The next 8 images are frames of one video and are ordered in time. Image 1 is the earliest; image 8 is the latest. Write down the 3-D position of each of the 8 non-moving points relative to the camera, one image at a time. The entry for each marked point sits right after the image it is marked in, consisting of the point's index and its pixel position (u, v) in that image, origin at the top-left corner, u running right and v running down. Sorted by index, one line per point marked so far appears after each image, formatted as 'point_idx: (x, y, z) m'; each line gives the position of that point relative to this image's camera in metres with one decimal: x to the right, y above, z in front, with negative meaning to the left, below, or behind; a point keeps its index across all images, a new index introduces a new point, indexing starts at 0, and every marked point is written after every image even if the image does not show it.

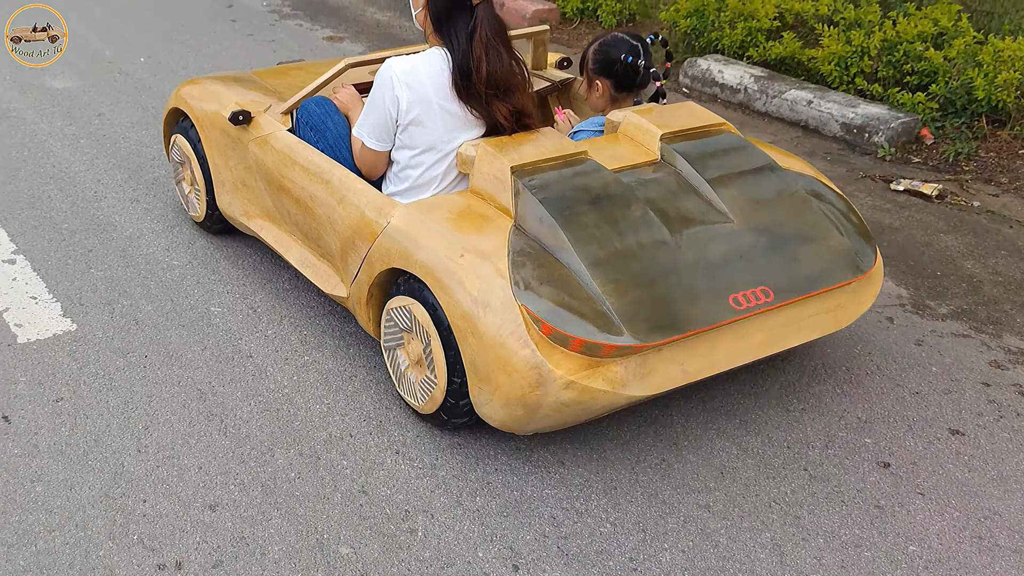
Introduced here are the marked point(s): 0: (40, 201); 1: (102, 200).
0: (-1.5, +0.3, +3.3) m
1: (-1.3, +0.3, +3.4) m
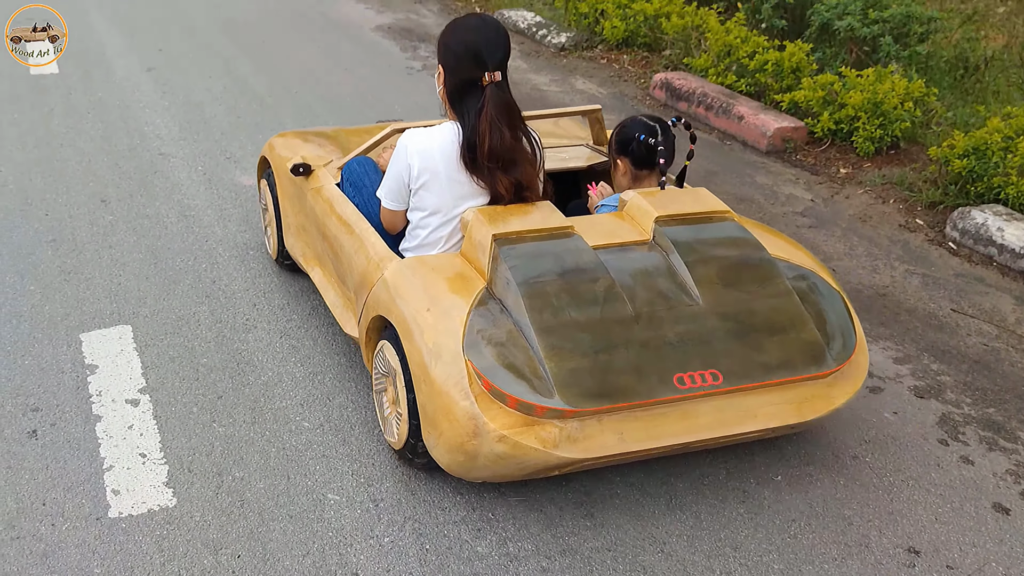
0: (-0.9, -0.1, +3.0) m
1: (-0.8, -0.1, +3.0) m
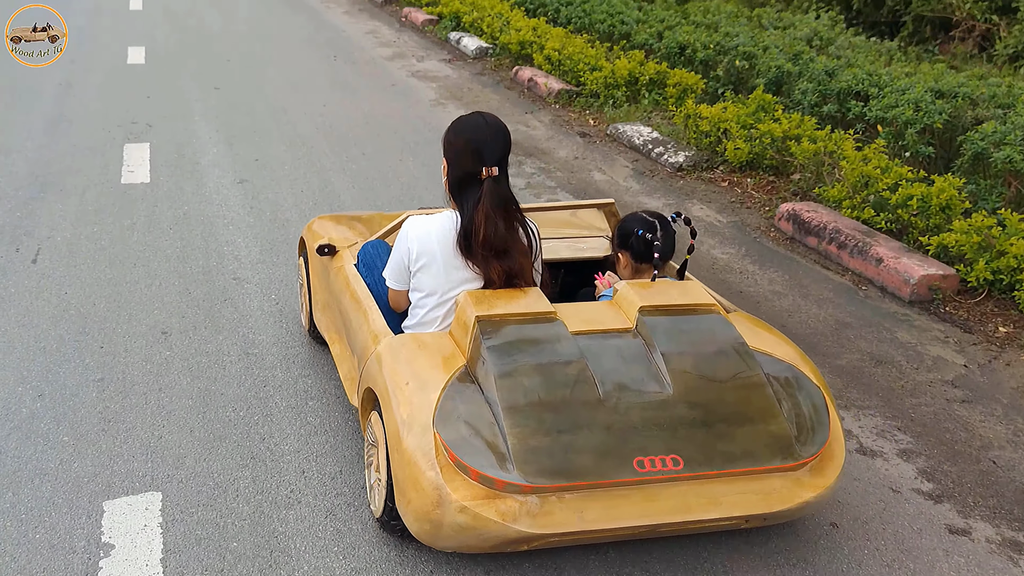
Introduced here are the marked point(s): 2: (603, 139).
0: (-0.7, -0.5, +2.7) m
1: (-0.5, -0.5, +2.6) m
2: (+0.5, +0.9, +6.1) m
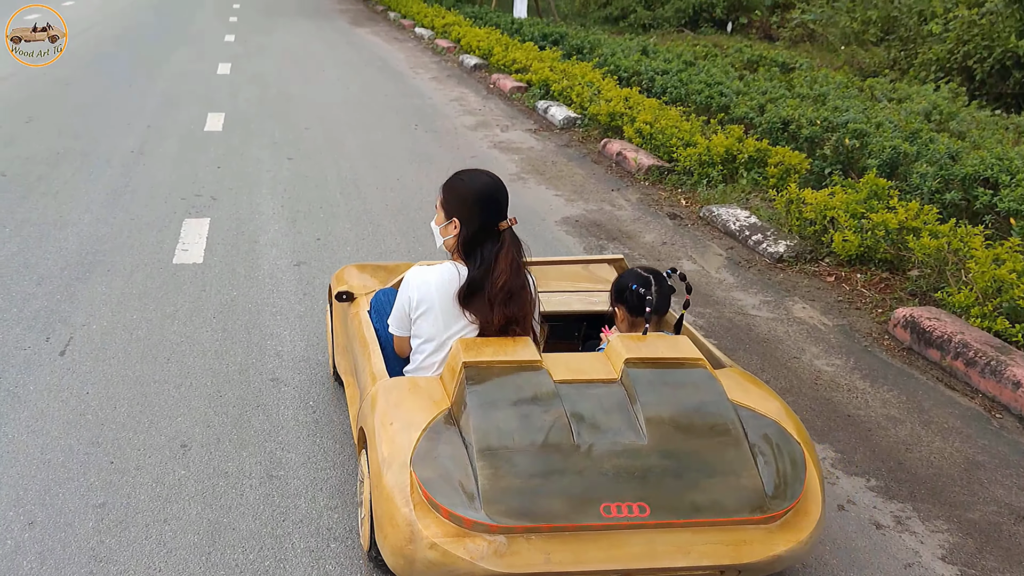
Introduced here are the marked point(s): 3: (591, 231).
0: (-0.6, -0.8, +2.2) m
1: (-0.5, -0.8, +2.2) m
2: (+1.0, +0.3, +5.6) m
3: (+0.4, +0.3, +5.4) m
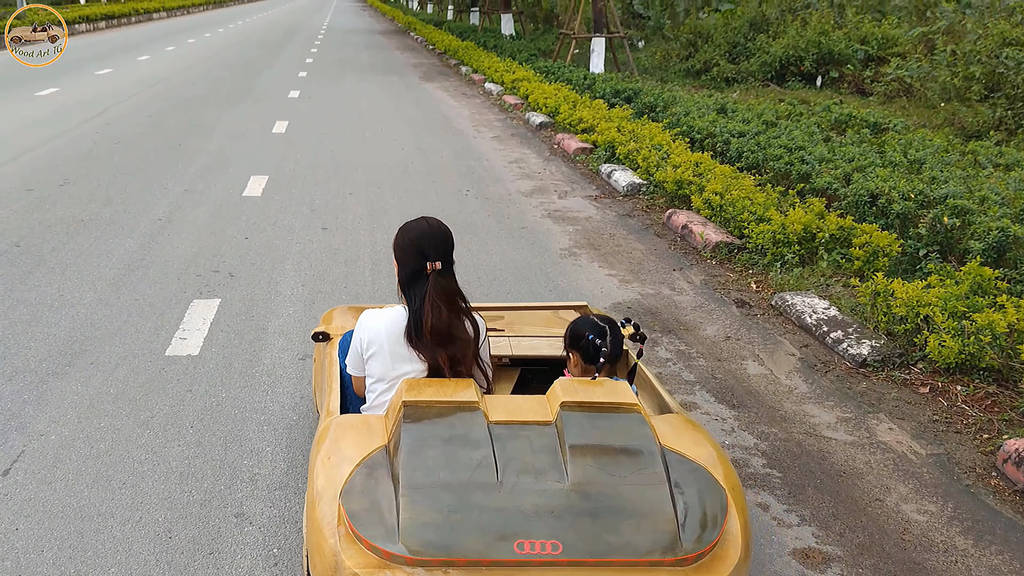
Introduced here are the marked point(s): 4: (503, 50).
0: (-0.7, -1.1, +1.6) m
1: (-0.5, -1.1, +1.6) m
2: (+1.2, -0.1, +4.9) m
3: (+0.6, -0.1, +4.8) m
4: (-0.1, +3.9, +17.1) m
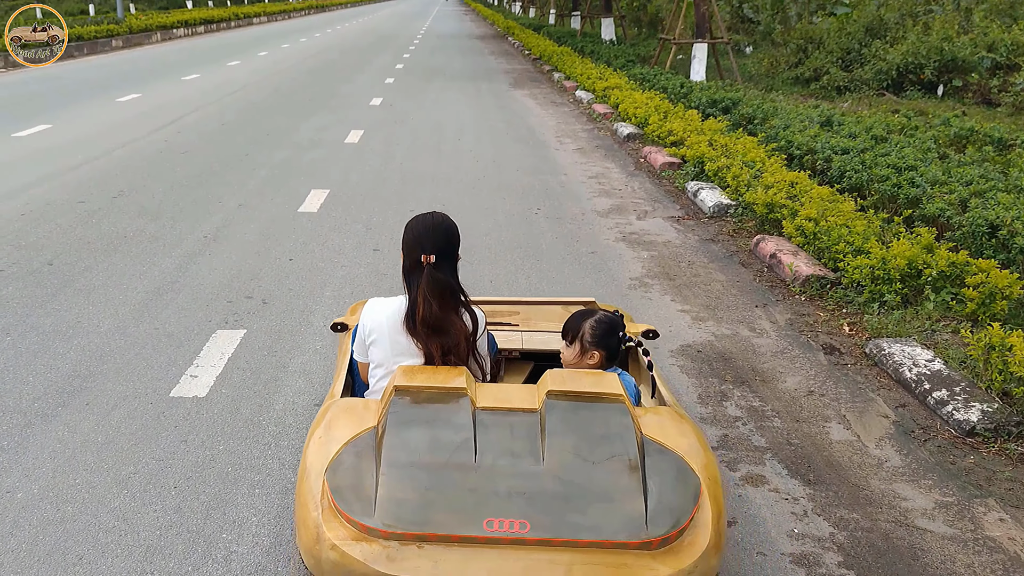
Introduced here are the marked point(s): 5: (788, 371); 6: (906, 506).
0: (-0.9, -1.2, +1.2) m
1: (-0.7, -1.2, +1.1) m
2: (+1.4, -0.3, +4.2) m
3: (+0.8, -0.3, +4.2) m
4: (+1.4, +3.6, +16.5) m
5: (+1.1, -0.3, +4.2) m
6: (+1.2, -0.6, +3.1) m
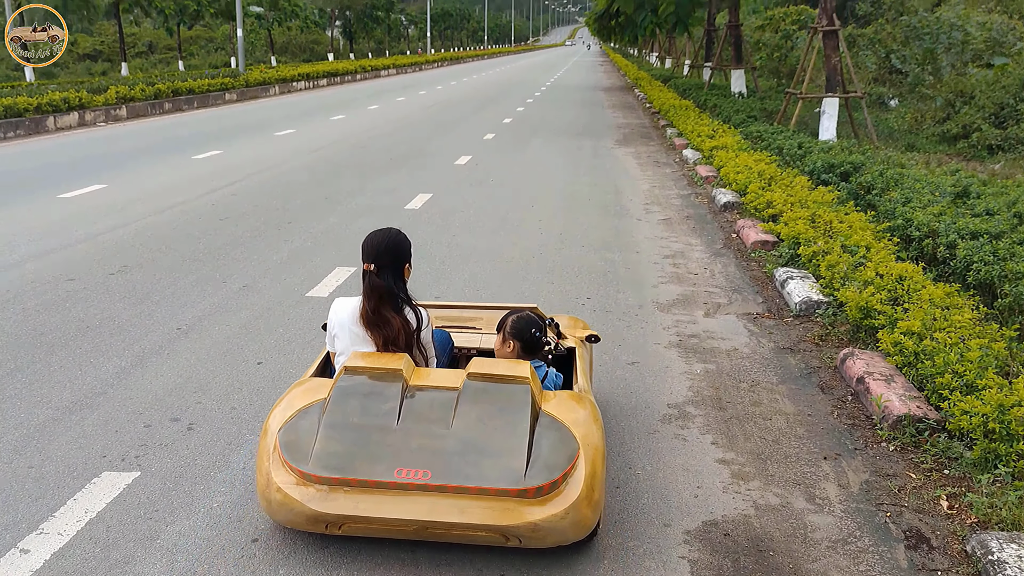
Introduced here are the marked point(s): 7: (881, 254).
0: (-1.4, -1.5, +0.2) m
1: (-1.3, -1.5, +0.1) m
2: (+1.3, -0.8, +3.0) m
3: (+0.6, -0.8, +3.0) m
4: (+3.1, +2.6, +15.3) m
5: (+0.9, -0.8, +2.9) m
6: (+0.9, -1.1, +1.9) m
7: (+2.0, +0.2, +5.7) m
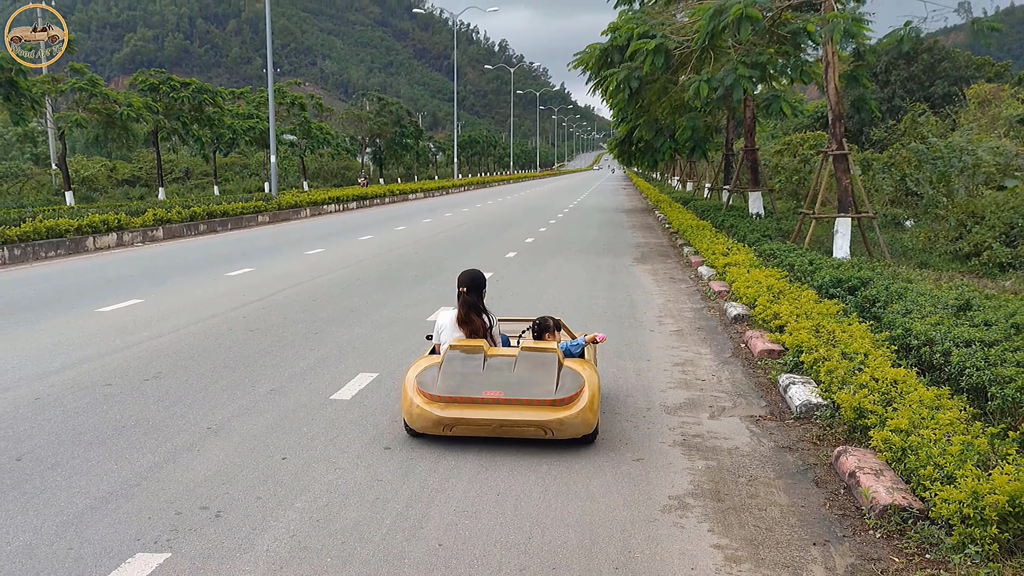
0: (-1.5, -1.4, +0.4) m
1: (-1.3, -1.5, +0.3) m
2: (+1.3, -1.1, +3.2) m
3: (+0.7, -1.1, +3.2) m
4: (+3.4, +0.8, +15.7) m
5: (+0.9, -1.1, +3.1) m
6: (+0.8, -1.2, +2.0) m
7: (+2.1, -0.4, +6.0) m
